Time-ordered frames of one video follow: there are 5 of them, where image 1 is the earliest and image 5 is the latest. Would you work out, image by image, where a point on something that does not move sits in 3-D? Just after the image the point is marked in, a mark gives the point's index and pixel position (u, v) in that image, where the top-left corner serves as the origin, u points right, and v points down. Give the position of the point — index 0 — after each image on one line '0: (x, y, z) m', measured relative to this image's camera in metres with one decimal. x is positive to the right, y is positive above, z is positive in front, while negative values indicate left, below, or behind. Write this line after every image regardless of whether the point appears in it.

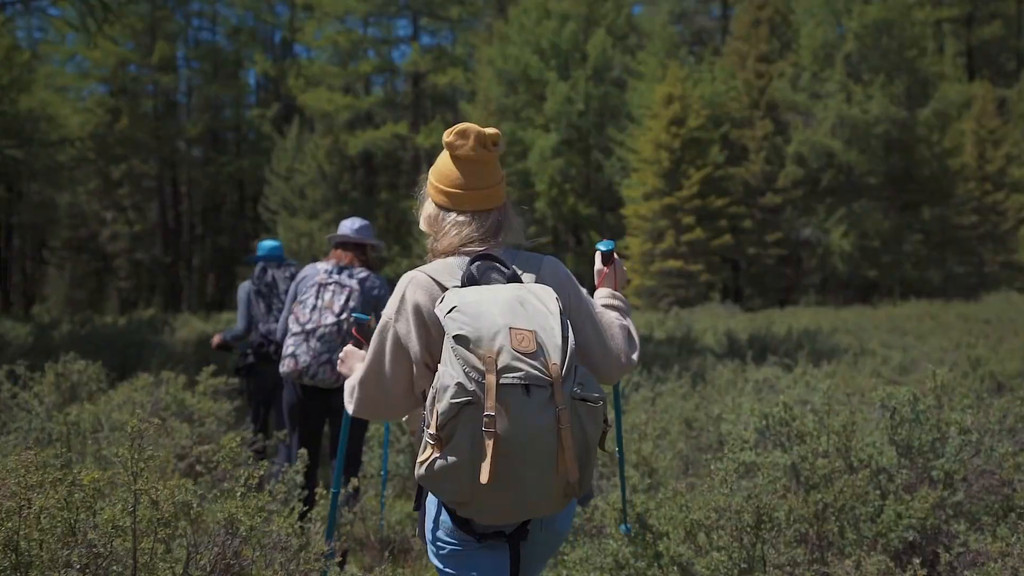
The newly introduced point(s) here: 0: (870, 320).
0: (+6.7, -0.6, +16.6) m
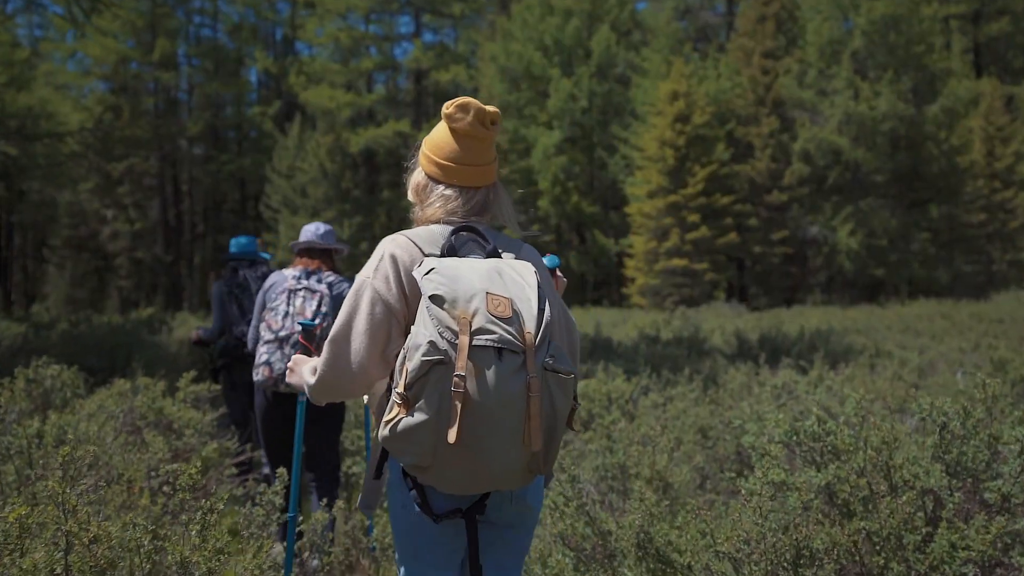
0: (+6.8, -0.6, +16.2) m
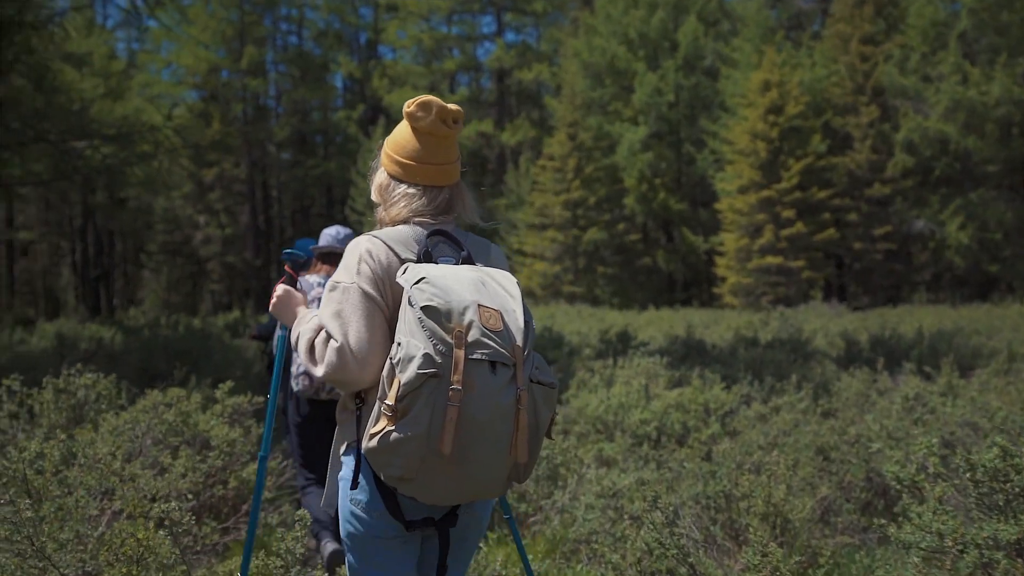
0: (+8.3, -0.5, +14.8) m
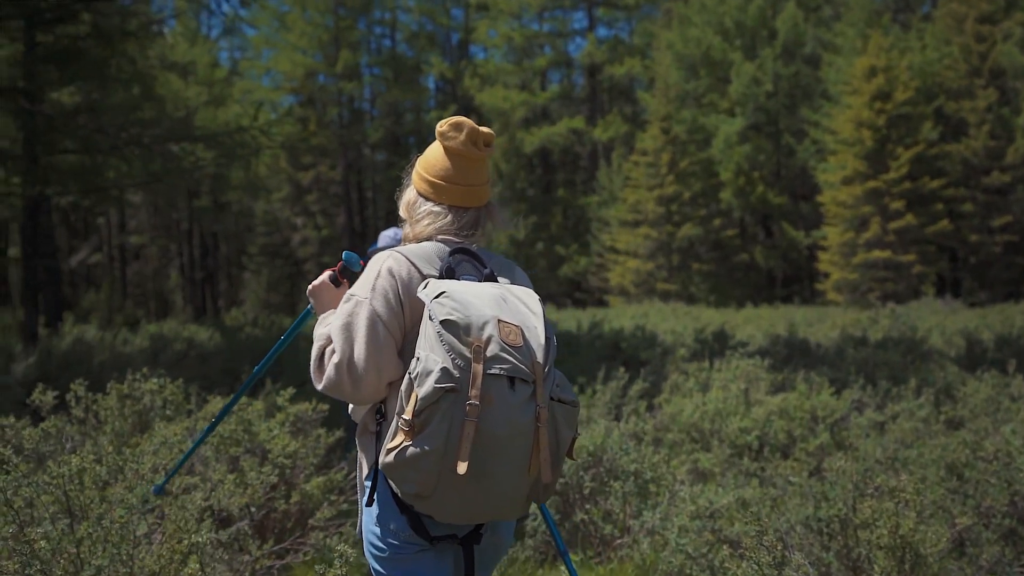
0: (+9.7, -0.4, +13.4) m
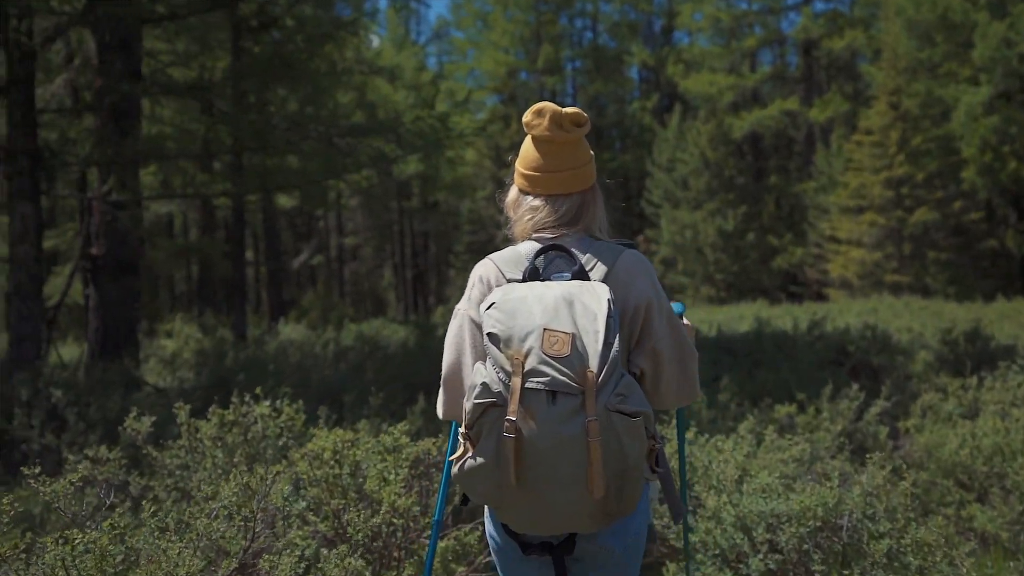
0: (+12.2, -0.3, +9.8) m
